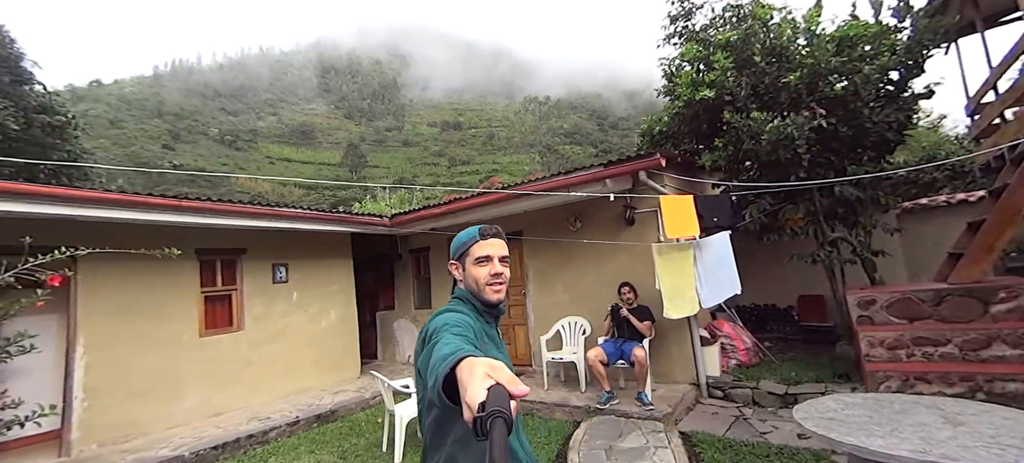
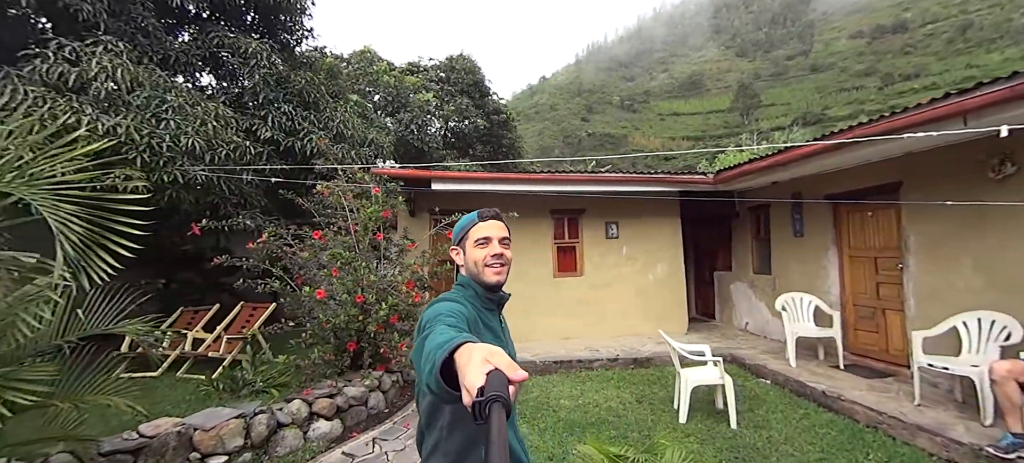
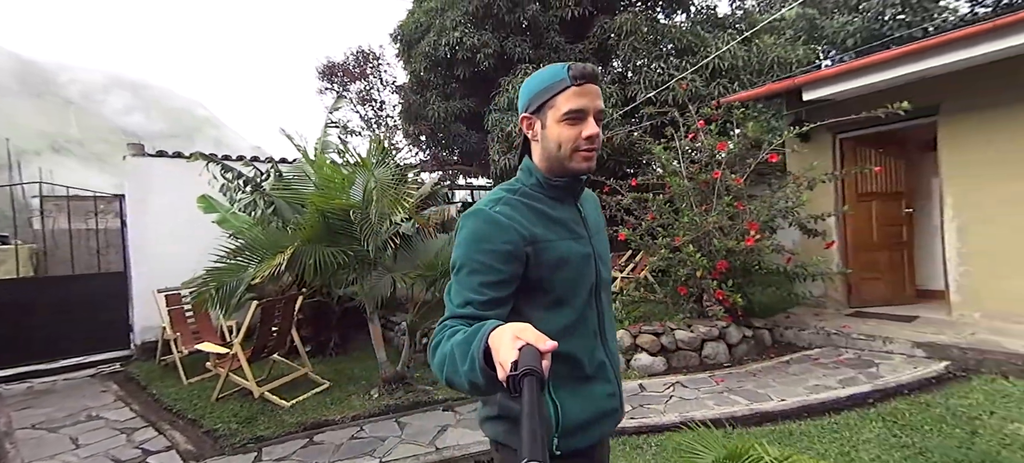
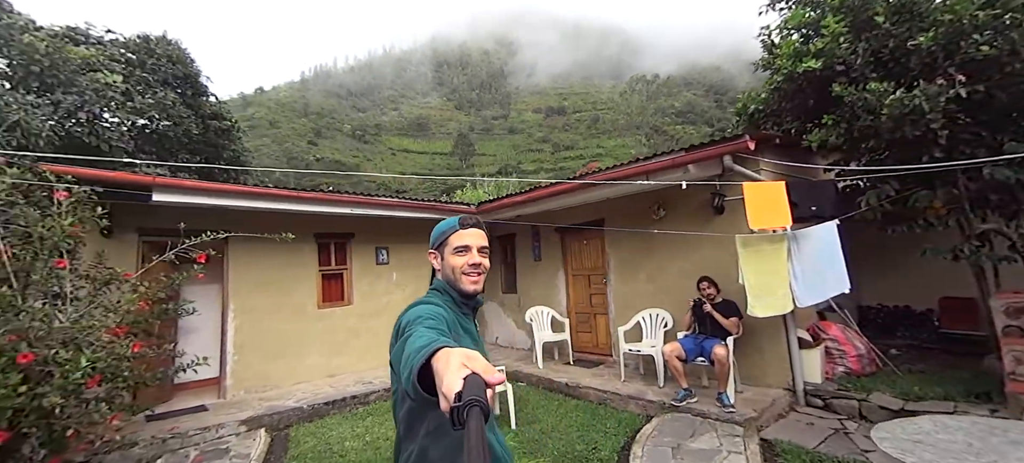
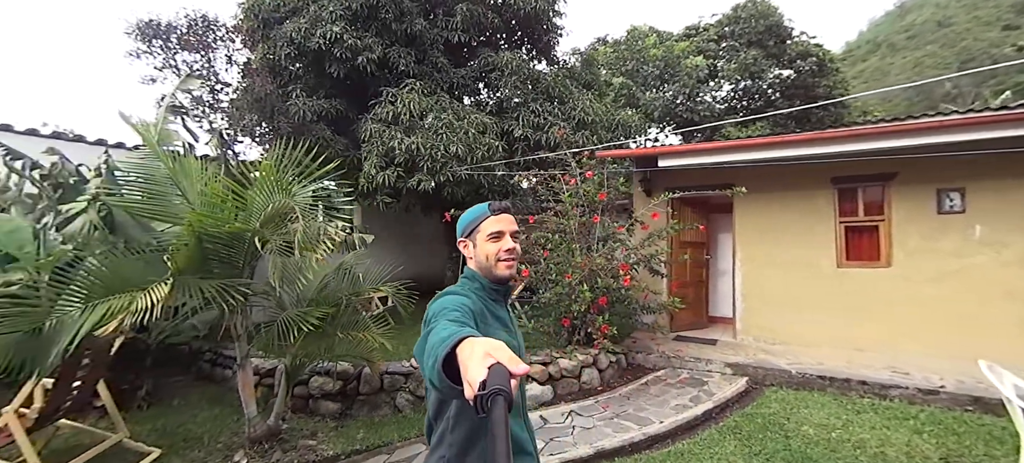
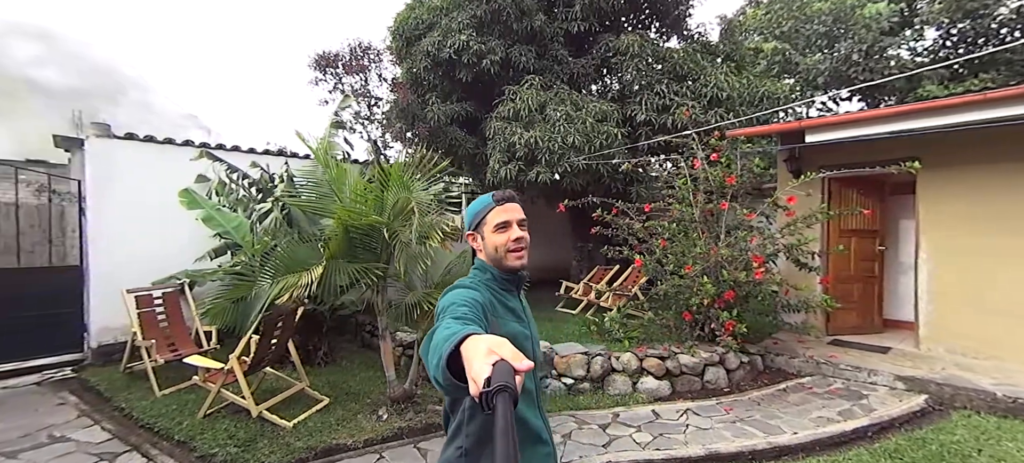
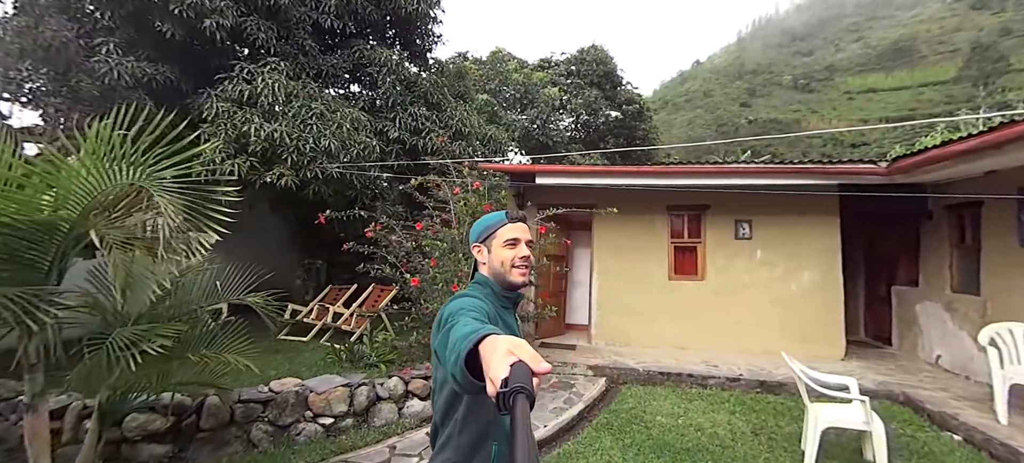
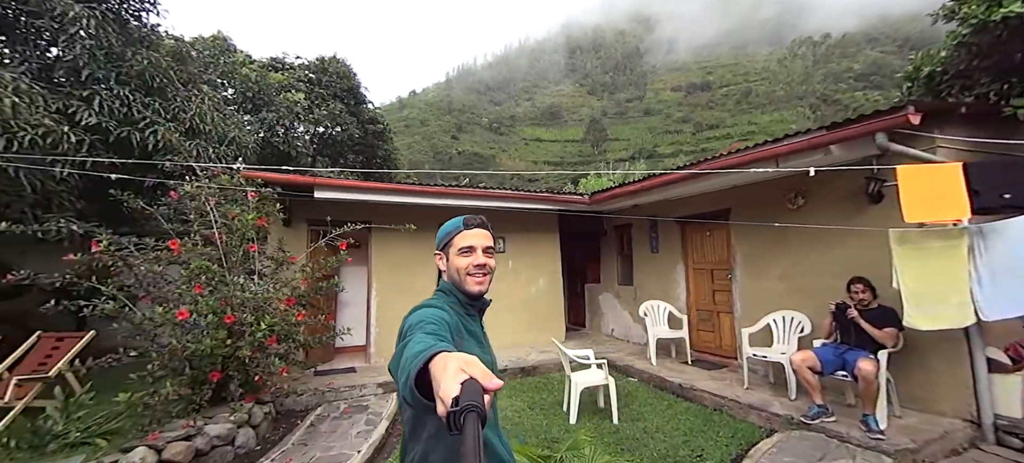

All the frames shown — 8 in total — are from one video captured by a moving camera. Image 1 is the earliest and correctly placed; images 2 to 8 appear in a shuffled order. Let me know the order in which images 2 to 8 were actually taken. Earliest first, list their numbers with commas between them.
4, 8, 2, 7, 5, 6, 3
